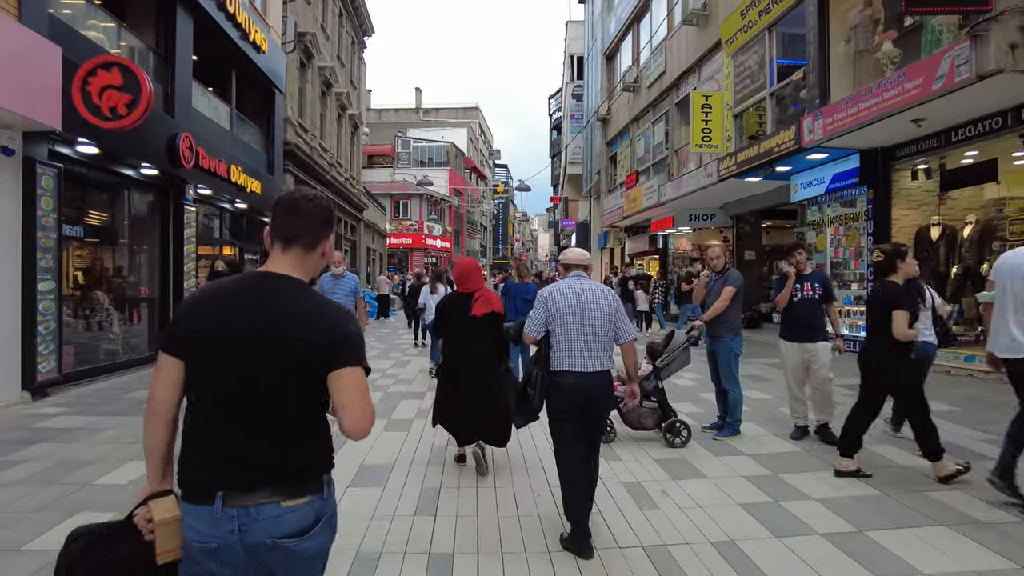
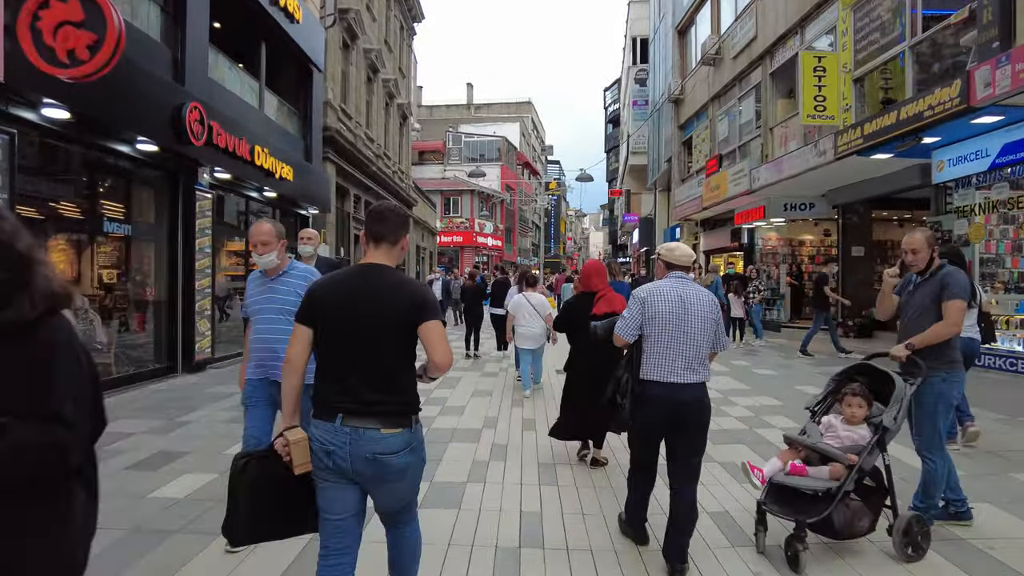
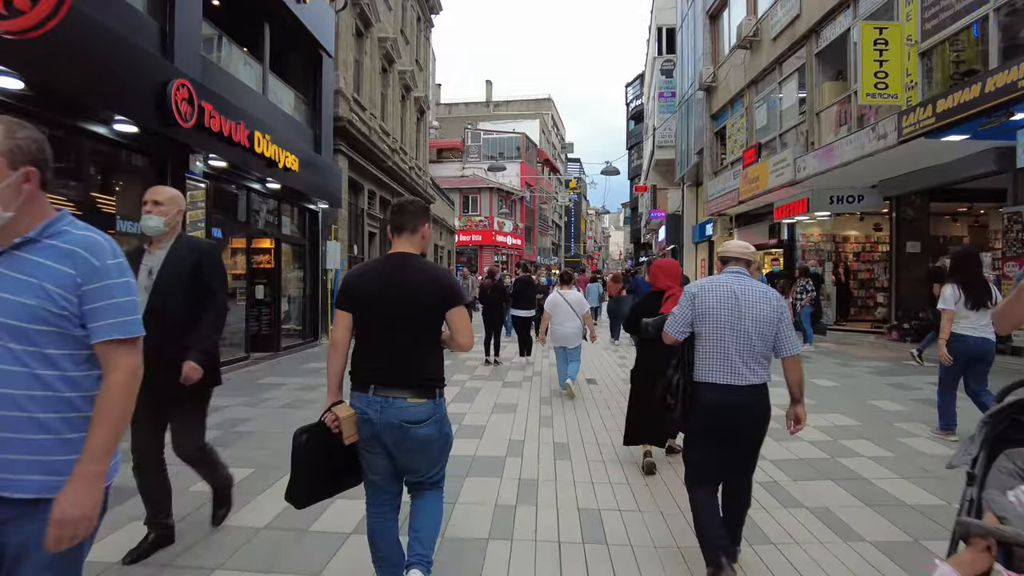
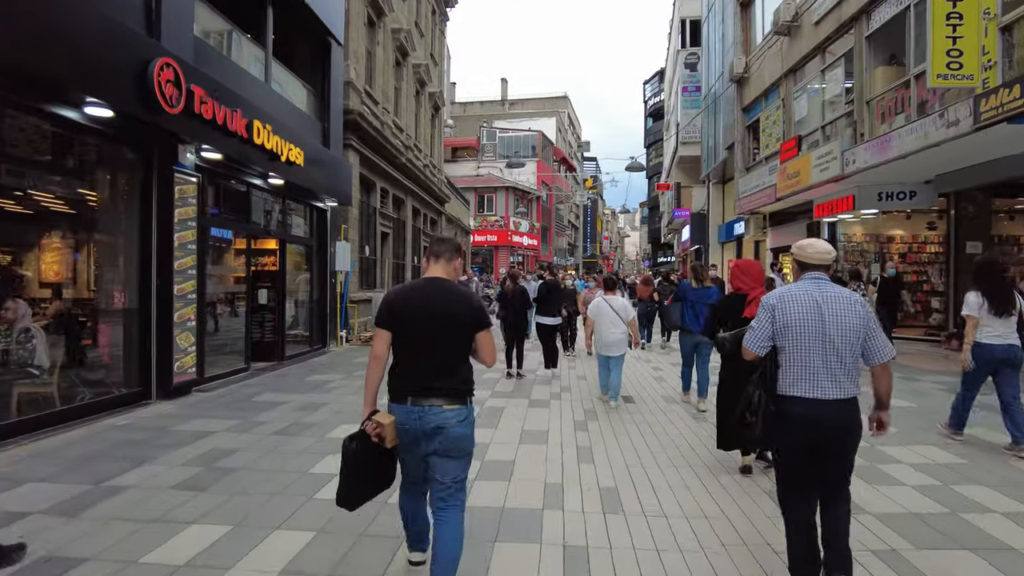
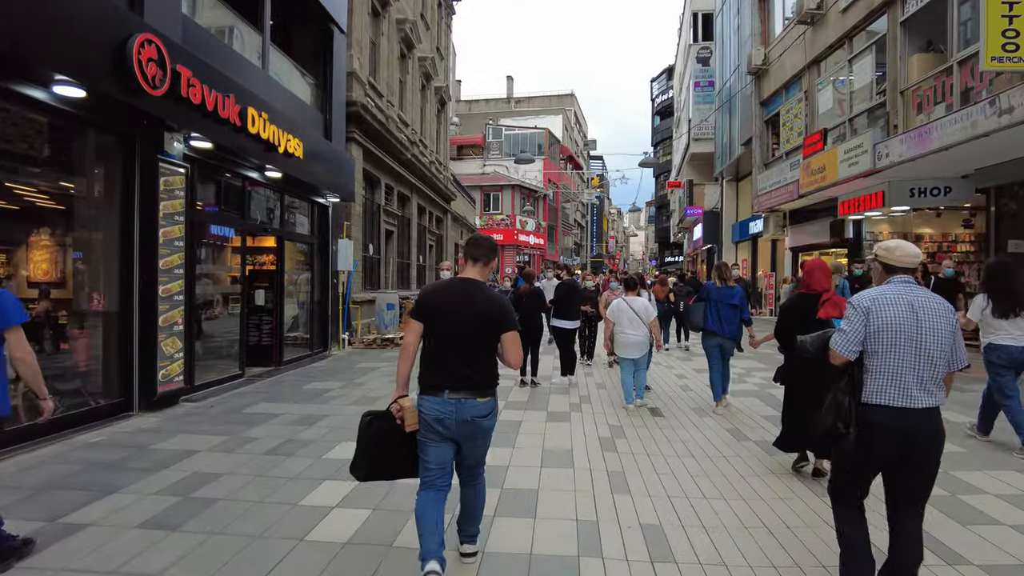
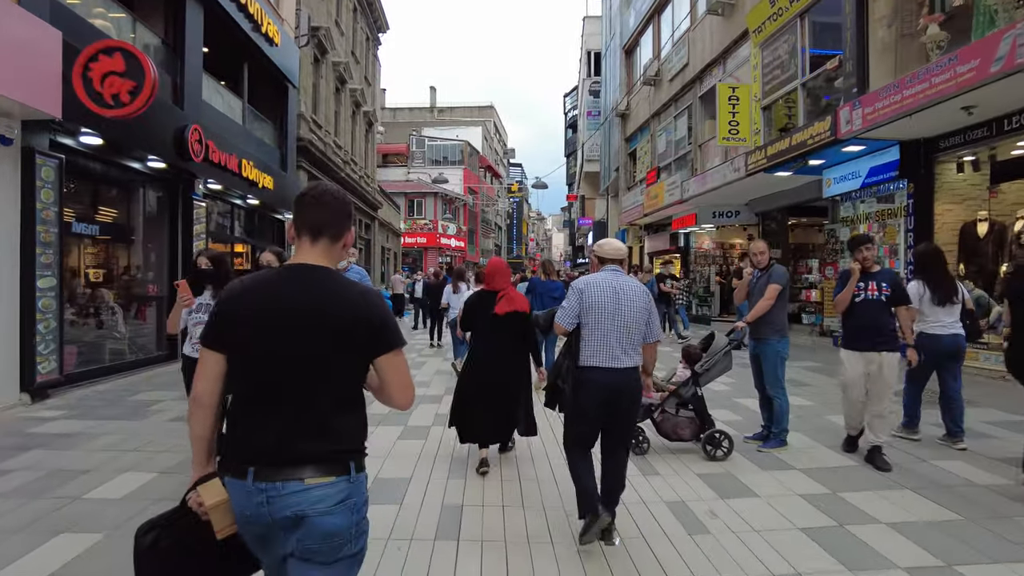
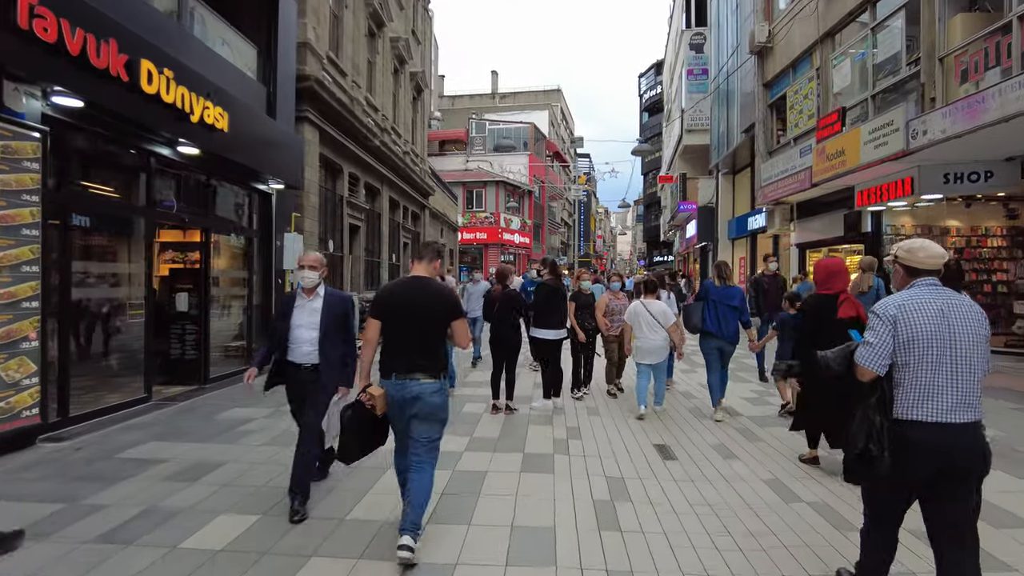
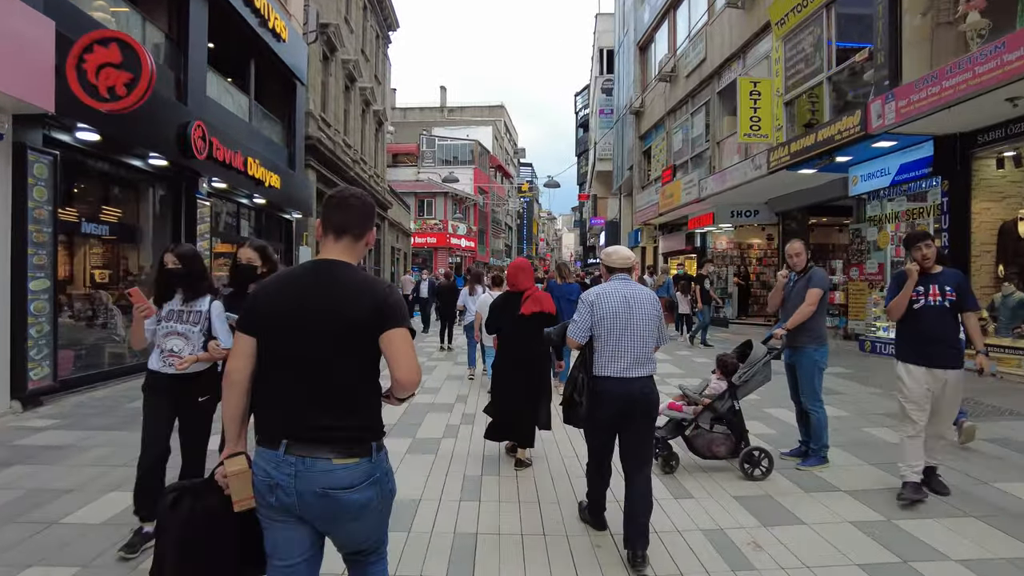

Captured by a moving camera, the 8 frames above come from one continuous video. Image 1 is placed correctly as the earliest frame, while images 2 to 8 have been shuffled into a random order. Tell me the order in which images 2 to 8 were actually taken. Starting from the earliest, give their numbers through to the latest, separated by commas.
6, 8, 2, 3, 4, 5, 7
